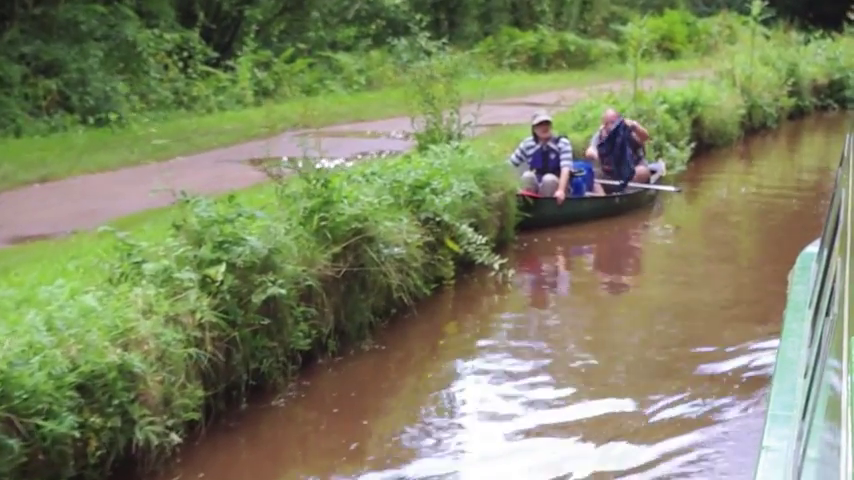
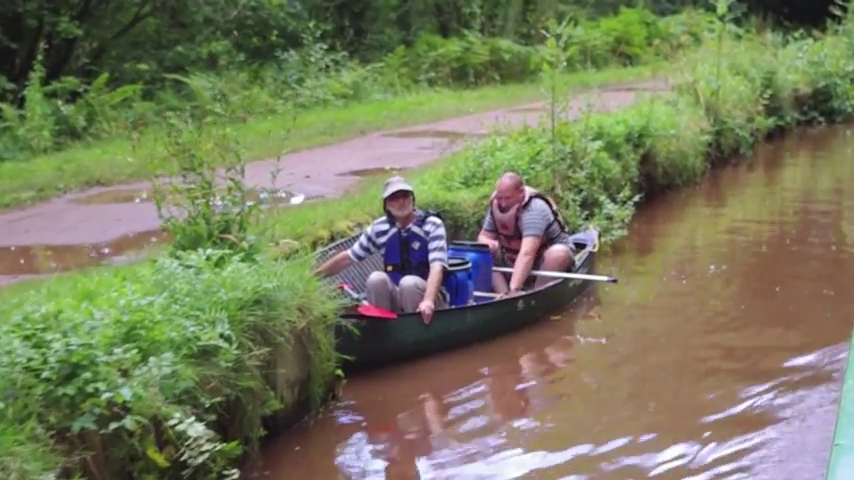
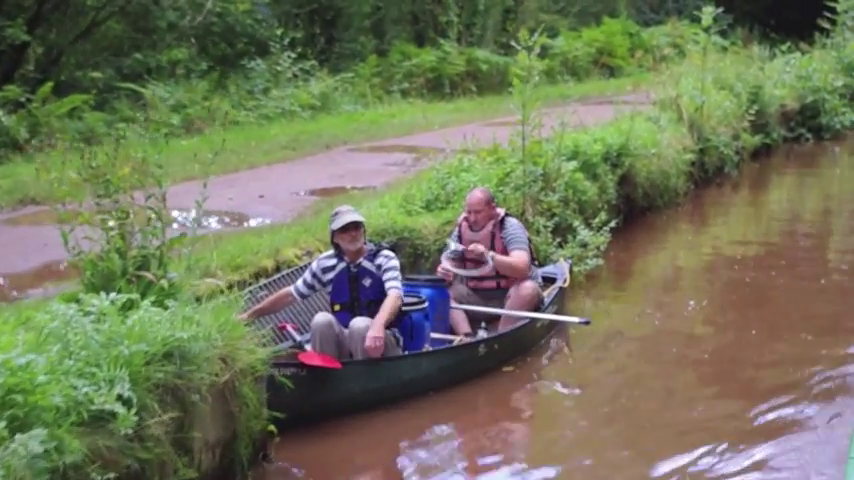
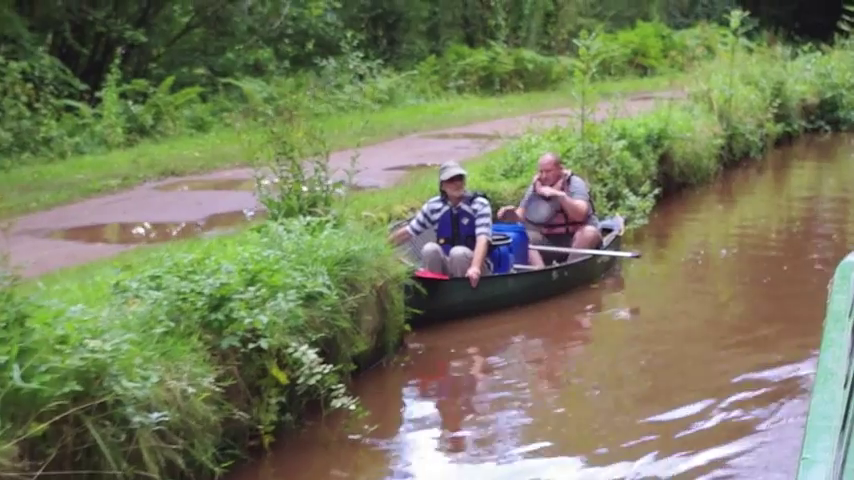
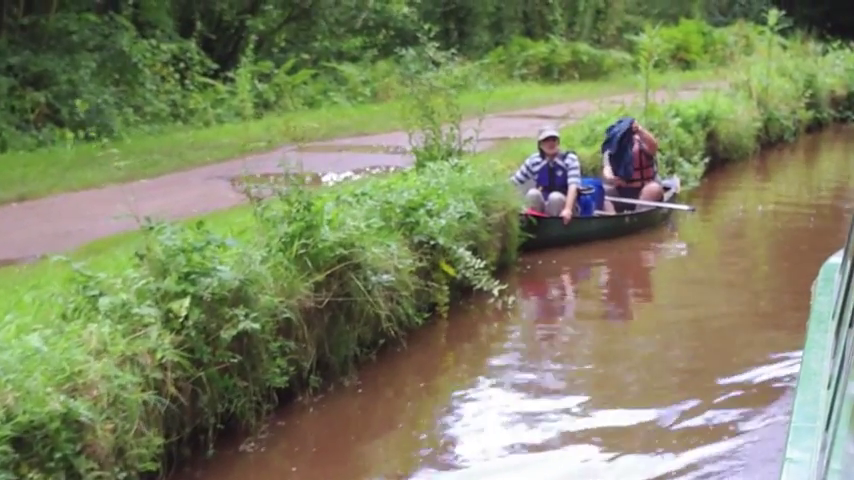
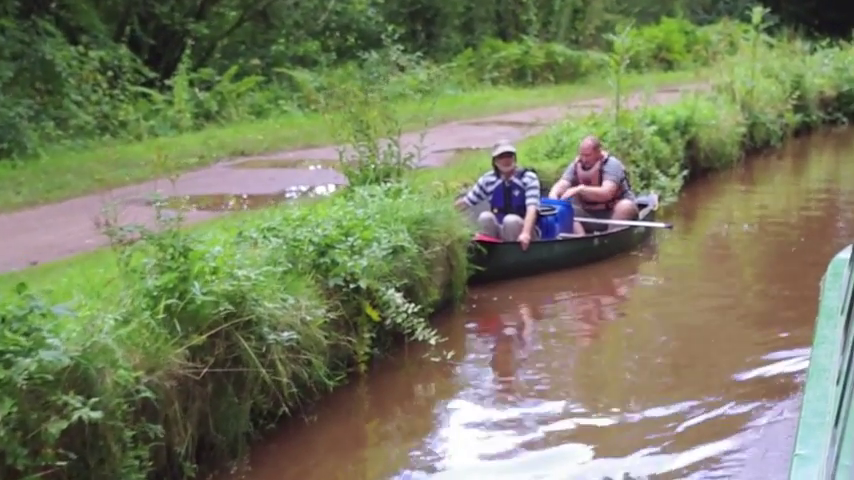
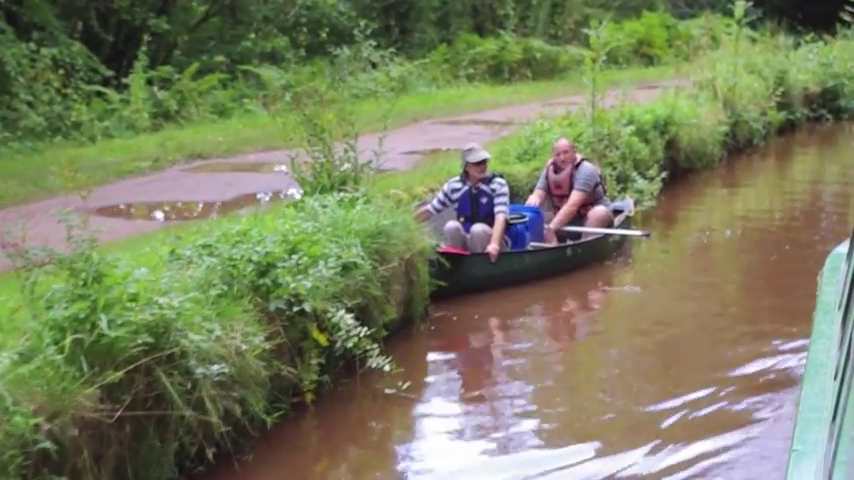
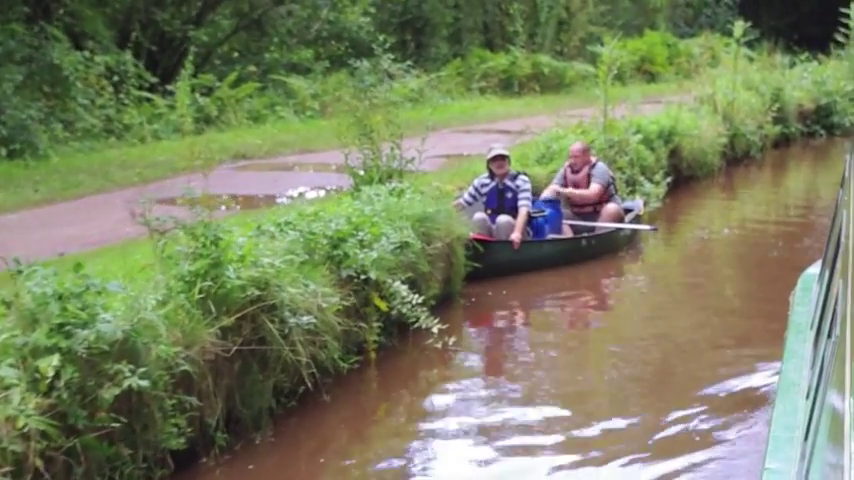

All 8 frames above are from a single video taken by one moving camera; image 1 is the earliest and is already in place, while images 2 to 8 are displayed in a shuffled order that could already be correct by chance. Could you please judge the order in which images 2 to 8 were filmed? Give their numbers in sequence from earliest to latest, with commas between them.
5, 8, 6, 7, 4, 2, 3
